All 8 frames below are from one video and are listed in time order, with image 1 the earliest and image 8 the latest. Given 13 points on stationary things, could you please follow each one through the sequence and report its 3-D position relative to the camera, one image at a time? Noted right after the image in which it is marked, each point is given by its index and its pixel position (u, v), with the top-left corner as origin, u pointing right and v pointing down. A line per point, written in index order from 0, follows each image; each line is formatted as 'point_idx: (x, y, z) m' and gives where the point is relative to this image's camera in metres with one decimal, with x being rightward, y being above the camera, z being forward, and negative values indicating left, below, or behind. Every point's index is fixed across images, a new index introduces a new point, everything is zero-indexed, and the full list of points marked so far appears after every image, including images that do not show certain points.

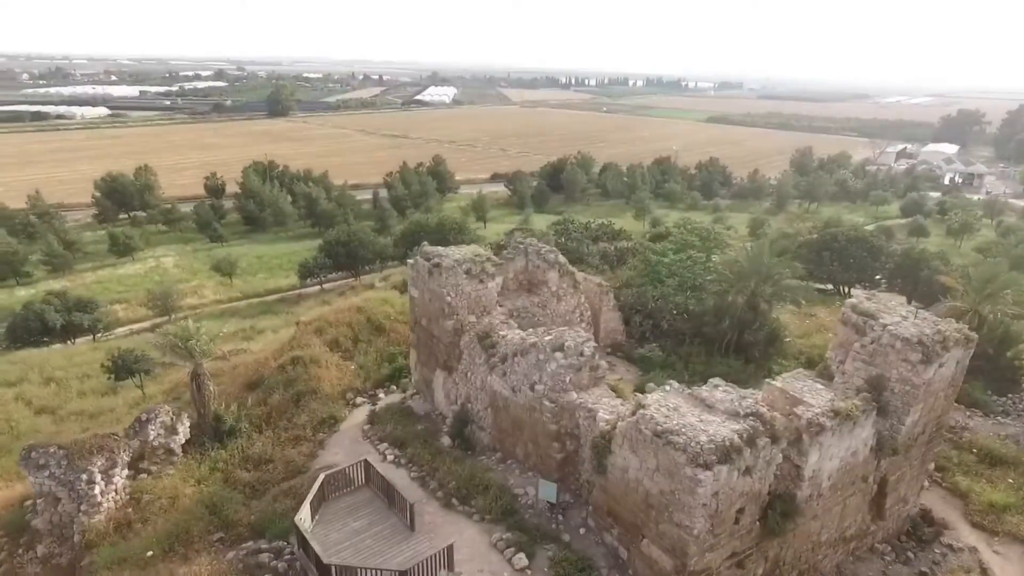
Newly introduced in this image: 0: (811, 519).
0: (+3.9, -3.0, +8.1) m
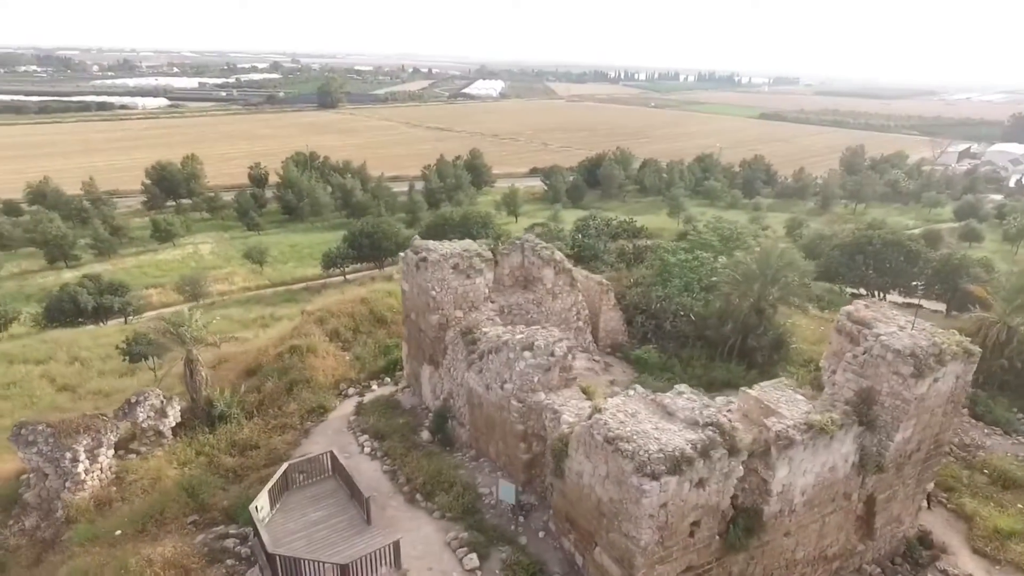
0: (+3.4, -3.1, +7.7) m
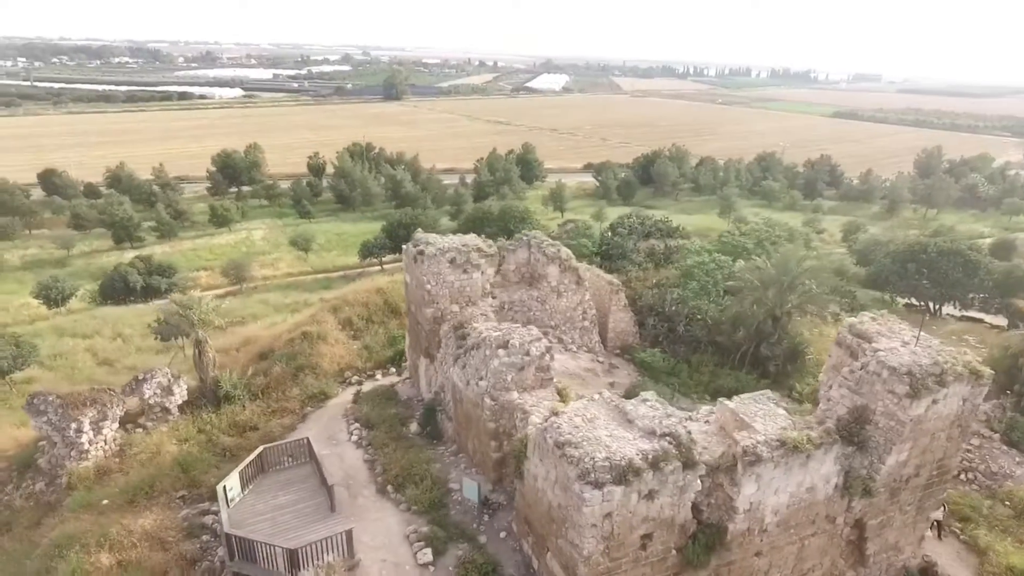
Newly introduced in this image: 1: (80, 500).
0: (+2.8, -3.2, +7.4) m
1: (-6.3, -3.1, +9.0) m
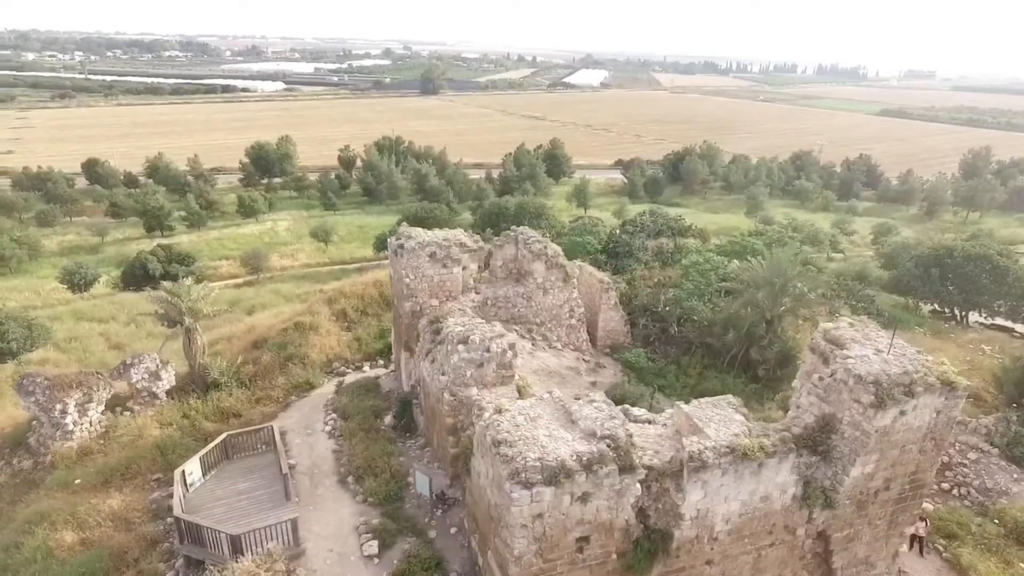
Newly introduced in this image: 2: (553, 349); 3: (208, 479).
0: (+2.2, -3.2, +7.2) m
1: (-6.8, -2.8, +9.4) m
2: (+0.8, -1.2, +12.3) m
3: (-4.1, -2.5, +8.3) m
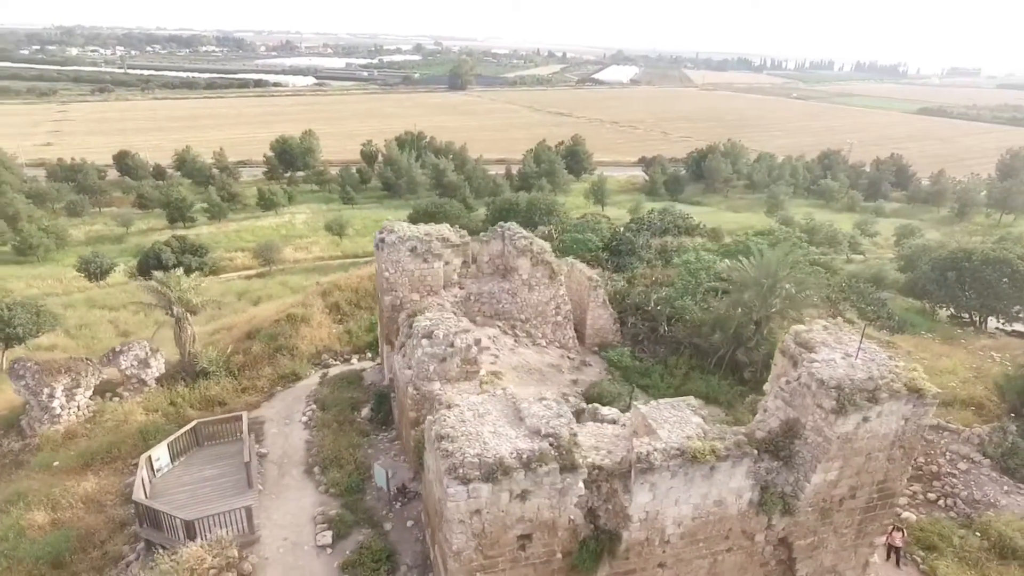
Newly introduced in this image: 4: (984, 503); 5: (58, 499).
0: (+1.6, -3.2, +7.1) m
1: (-7.3, -2.7, +9.7) m
2: (+0.5, -1.1, +12.3) m
3: (-4.6, -2.4, +8.5) m
4: (+7.5, -3.4, +9.9) m
5: (-6.2, -2.9, +8.5) m
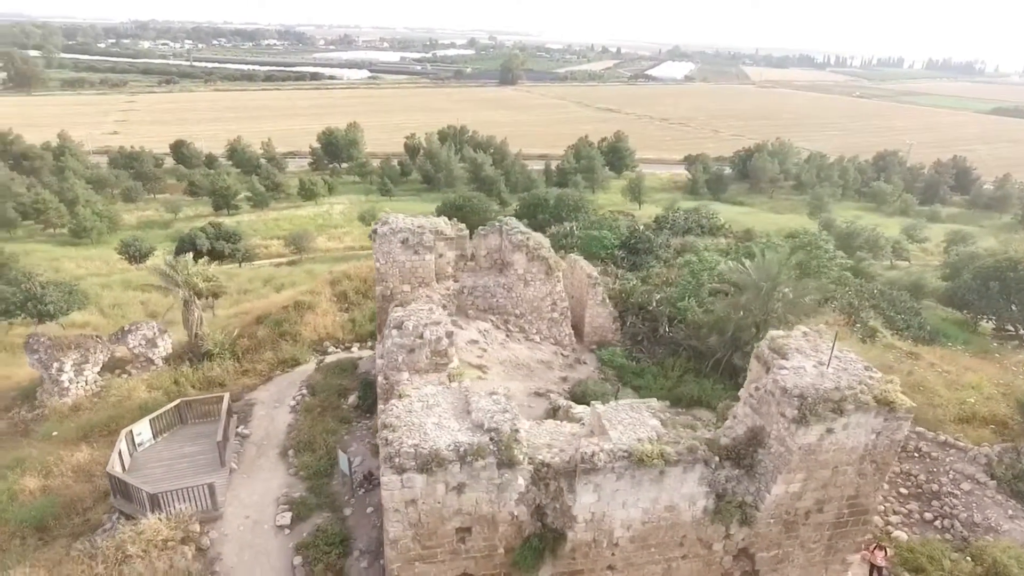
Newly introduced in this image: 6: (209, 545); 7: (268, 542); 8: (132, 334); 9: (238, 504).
0: (+1.0, -3.1, +7.0) m
1: (-7.6, -2.3, +10.2) m
2: (+0.3, -1.0, +12.2) m
3: (-5.0, -2.2, +8.9) m
4: (+7.1, -3.6, +9.4) m
5: (-6.7, -2.6, +9.0) m
6: (-3.5, -3.0, +7.2) m
7: (-2.9, -3.0, +7.4) m
8: (-7.3, -0.9, +12.1) m
9: (-3.5, -2.7, +7.9) m
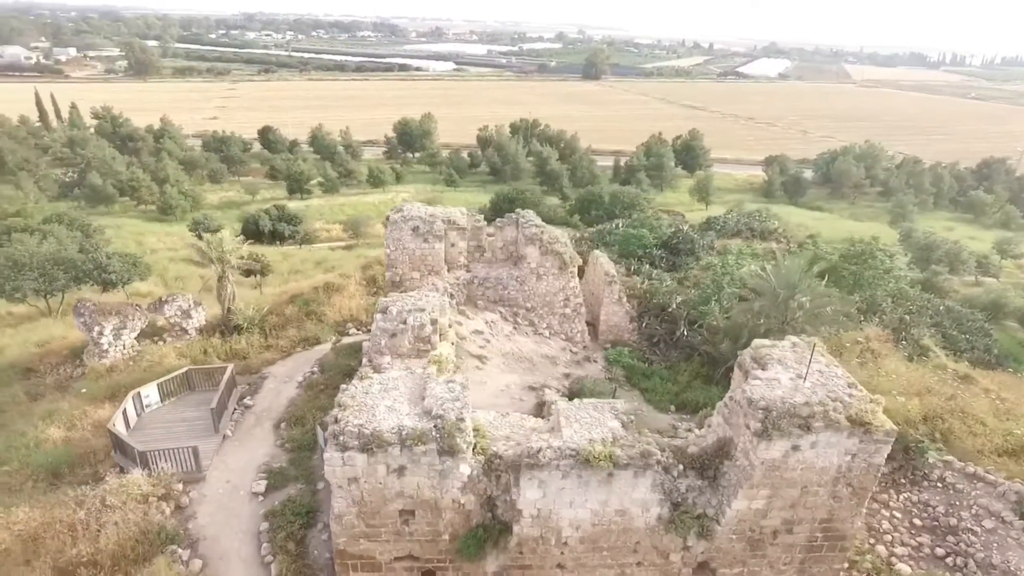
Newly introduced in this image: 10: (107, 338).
0: (+0.4, -3.1, +6.9) m
1: (-7.7, -1.8, +11.2) m
2: (+0.5, -0.9, +12.2) m
3: (-5.3, -1.8, +9.5) m
4: (+6.7, -3.9, +8.6) m
5: (-6.9, -2.1, +9.9) m
6: (-4.0, -2.7, +7.7) m
7: (-3.4, -2.7, +7.8) m
8: (-7.1, -0.4, +12.9) m
9: (-3.9, -2.4, +8.4) m
10: (-7.8, -1.0, +12.0) m
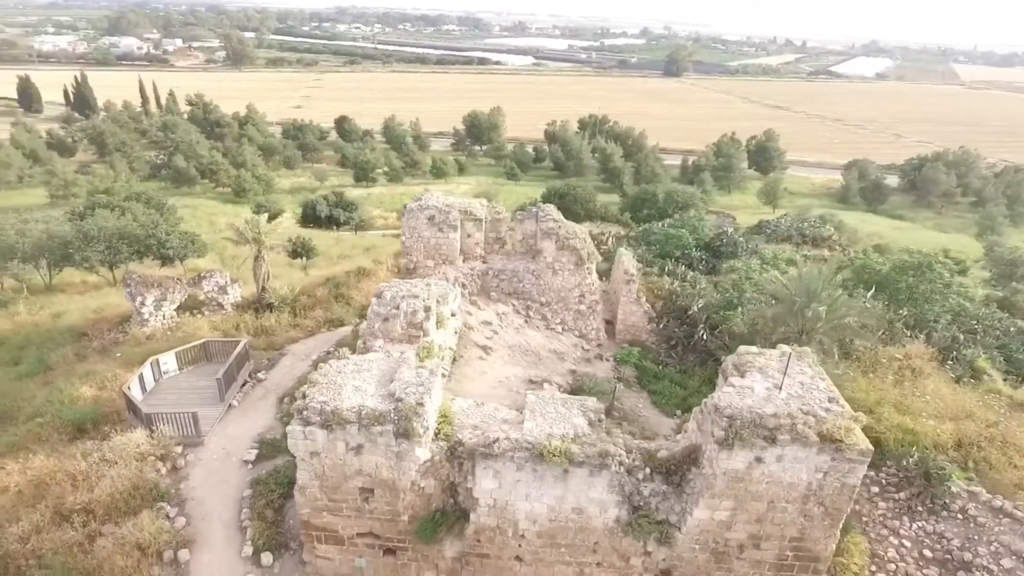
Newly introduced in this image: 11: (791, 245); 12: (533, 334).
0: (0.0, -3.0, +6.9) m
1: (-7.5, -1.2, +12.1) m
2: (+0.8, -0.8, +12.2) m
3: (-5.3, -1.4, +10.2) m
4: (+6.3, -4.1, +7.9) m
5: (-6.9, -1.6, +10.7) m
6: (-4.3, -2.3, +8.2) m
7: (-3.7, -2.4, +8.2) m
8: (-6.7, +0.2, +13.7) m
9: (-4.1, -2.1, +8.9) m
10: (-7.5, -0.4, +12.9) m
11: (+8.7, +1.4, +19.4) m
12: (+0.4, -0.9, +11.8) m
